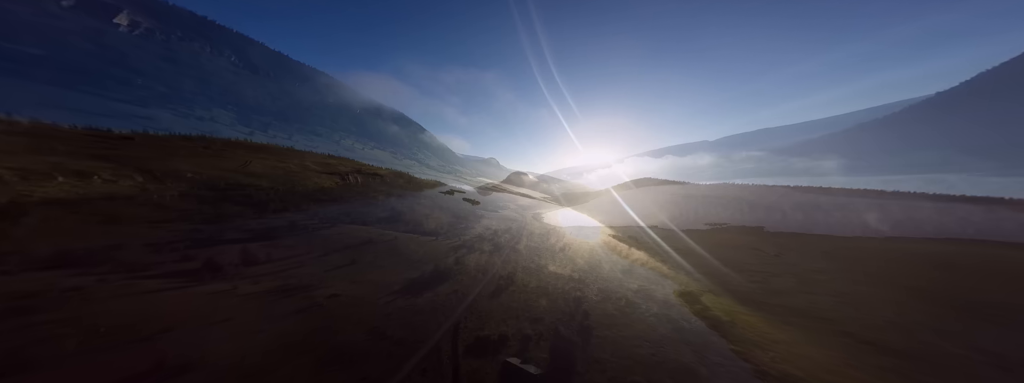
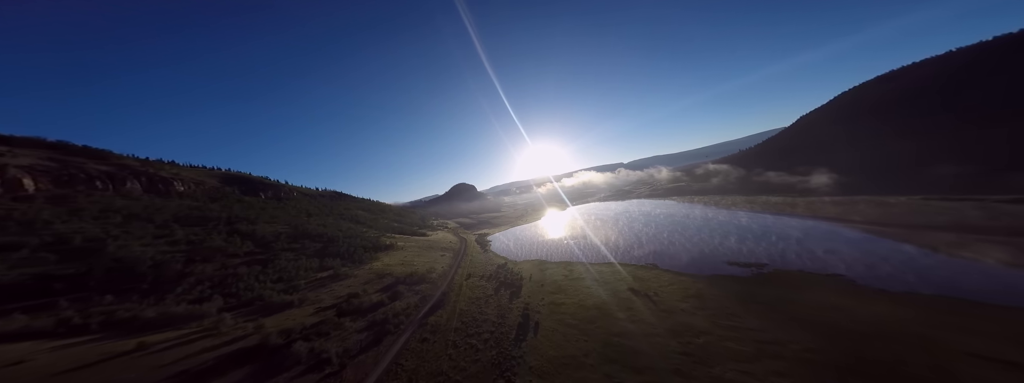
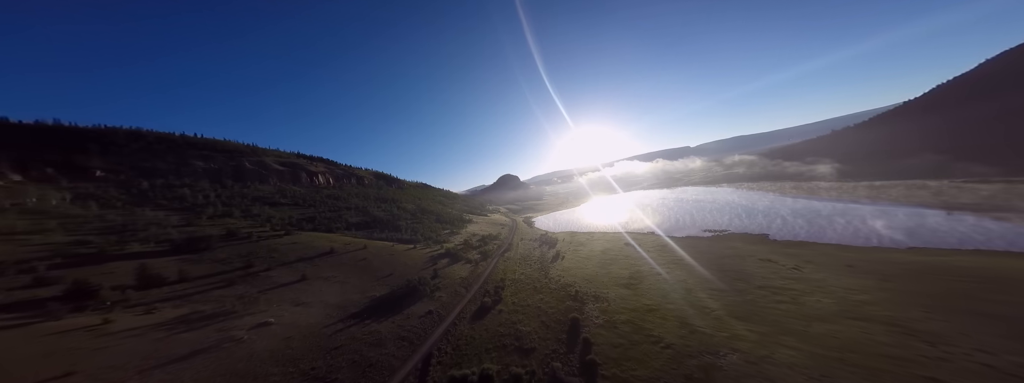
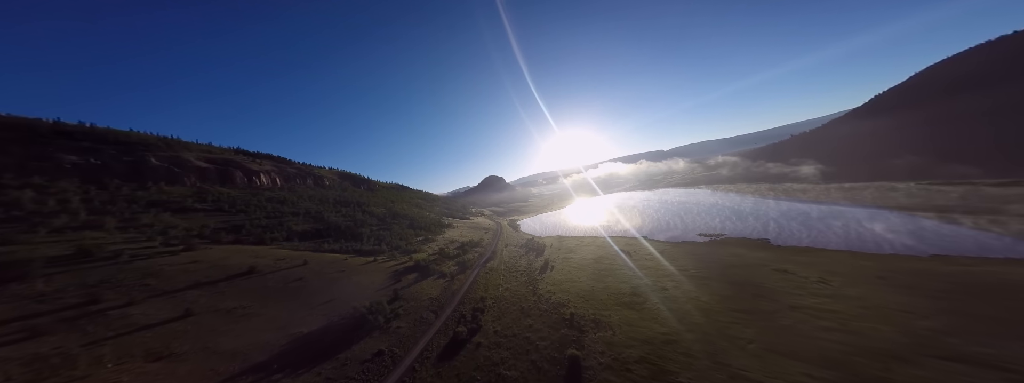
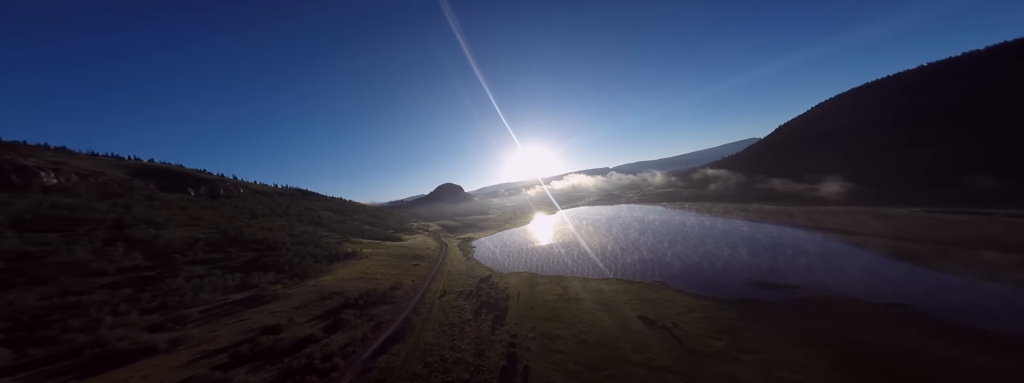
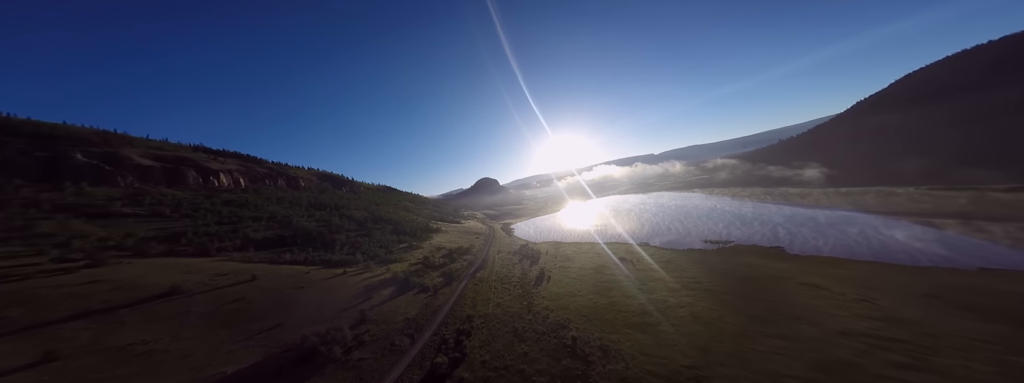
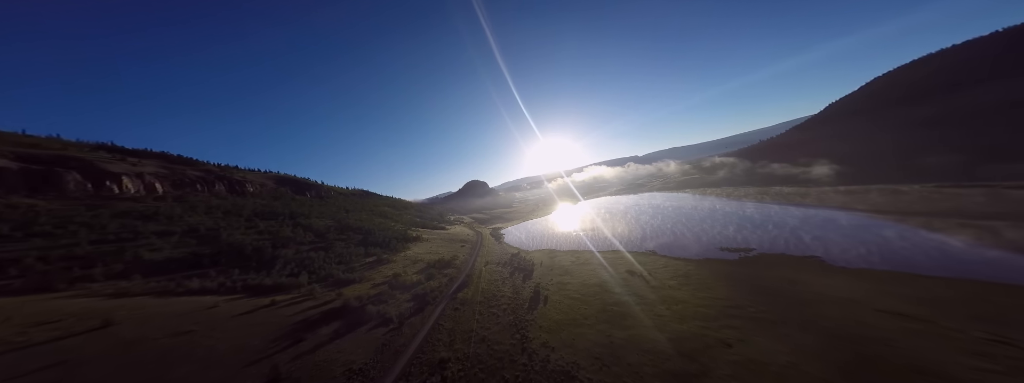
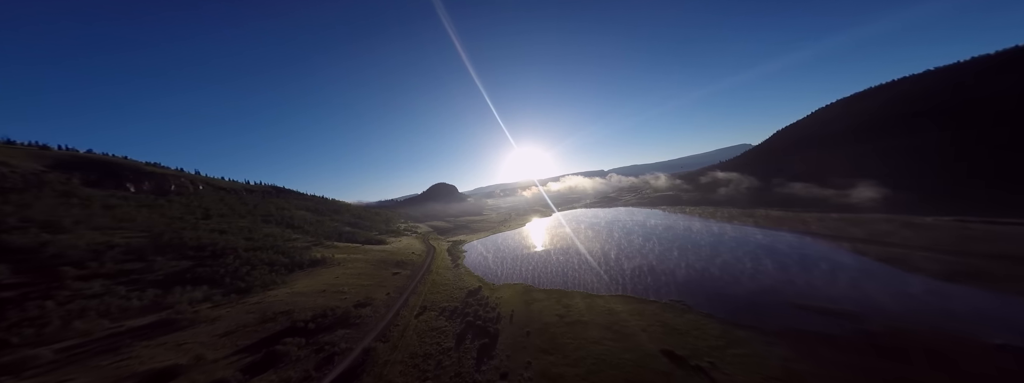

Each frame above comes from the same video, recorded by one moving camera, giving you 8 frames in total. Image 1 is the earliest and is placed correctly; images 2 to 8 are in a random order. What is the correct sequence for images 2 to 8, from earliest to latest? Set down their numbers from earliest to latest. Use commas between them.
3, 4, 6, 7, 2, 5, 8
